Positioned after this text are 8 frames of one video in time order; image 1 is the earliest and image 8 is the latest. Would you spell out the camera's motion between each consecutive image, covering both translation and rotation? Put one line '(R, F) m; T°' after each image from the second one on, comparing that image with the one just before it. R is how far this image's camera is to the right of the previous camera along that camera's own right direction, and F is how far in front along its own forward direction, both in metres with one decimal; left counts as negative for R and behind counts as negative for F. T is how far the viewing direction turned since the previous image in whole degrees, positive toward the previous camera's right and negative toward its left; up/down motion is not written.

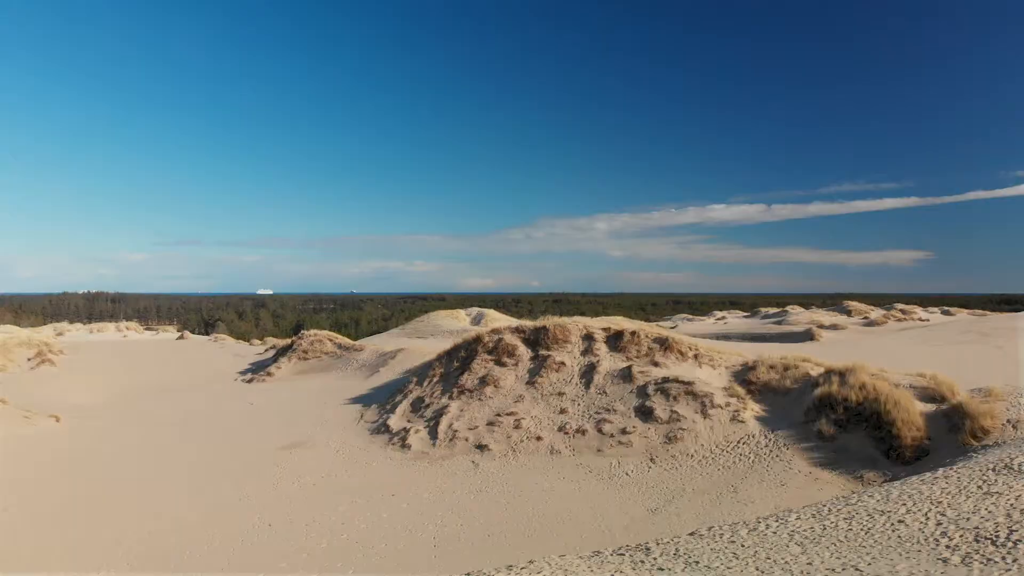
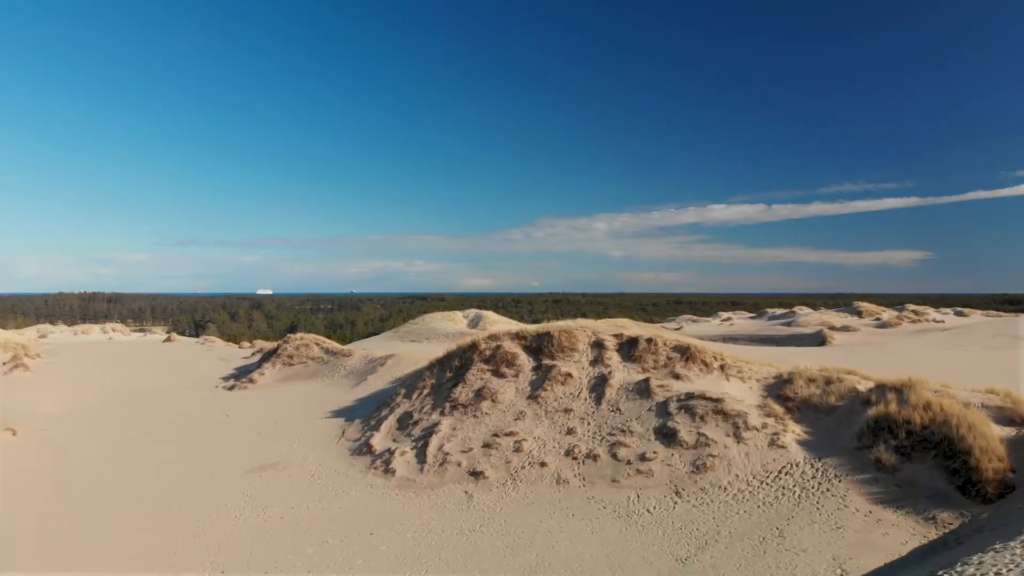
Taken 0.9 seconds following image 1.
(0.0, +1.5) m; 0°
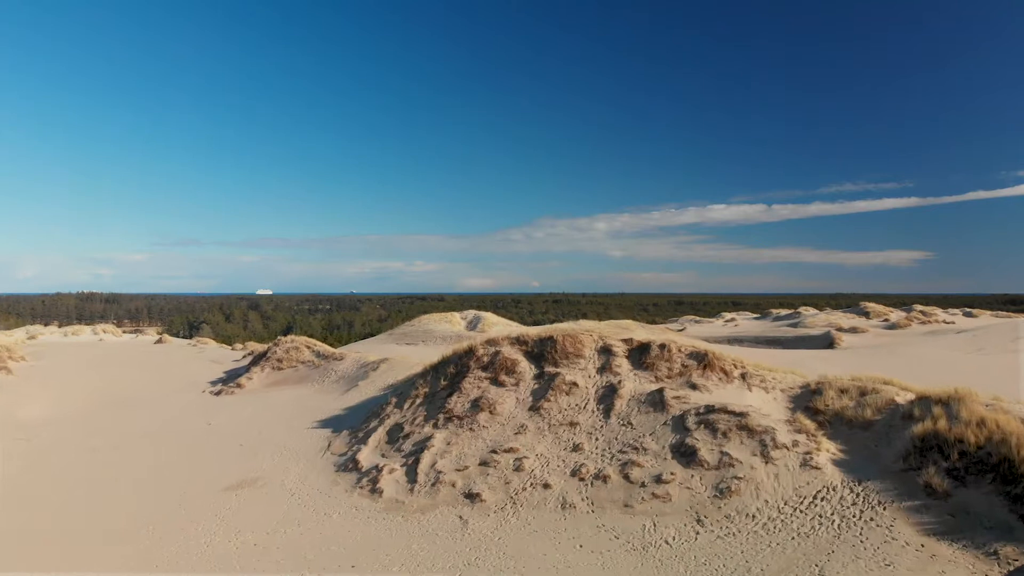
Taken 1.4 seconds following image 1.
(0.0, +1.0) m; 0°
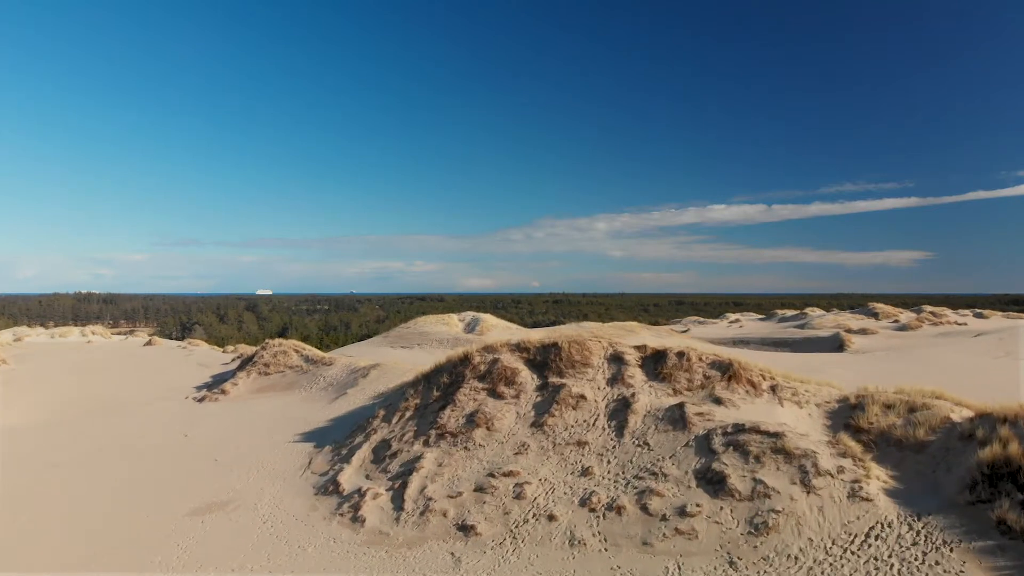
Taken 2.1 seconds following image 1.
(0.0, +1.1) m; 0°
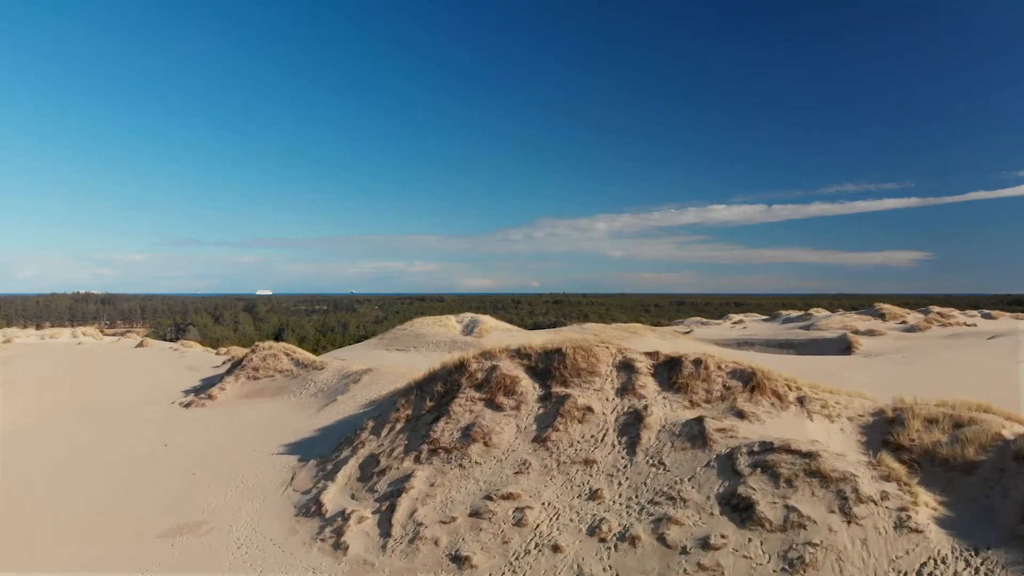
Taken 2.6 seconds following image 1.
(0.0, +0.8) m; 0°
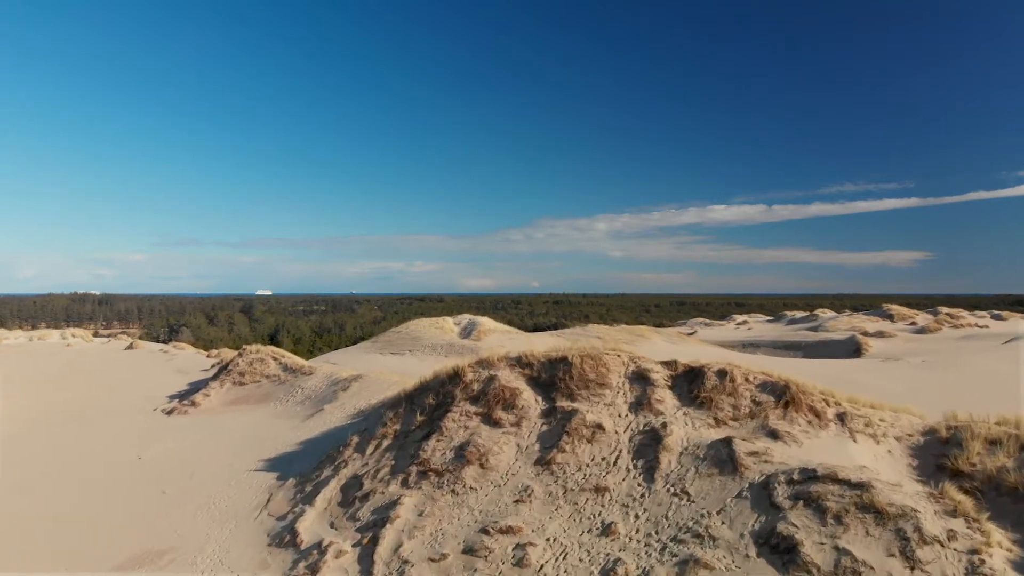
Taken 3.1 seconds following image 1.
(0.0, +0.9) m; 0°
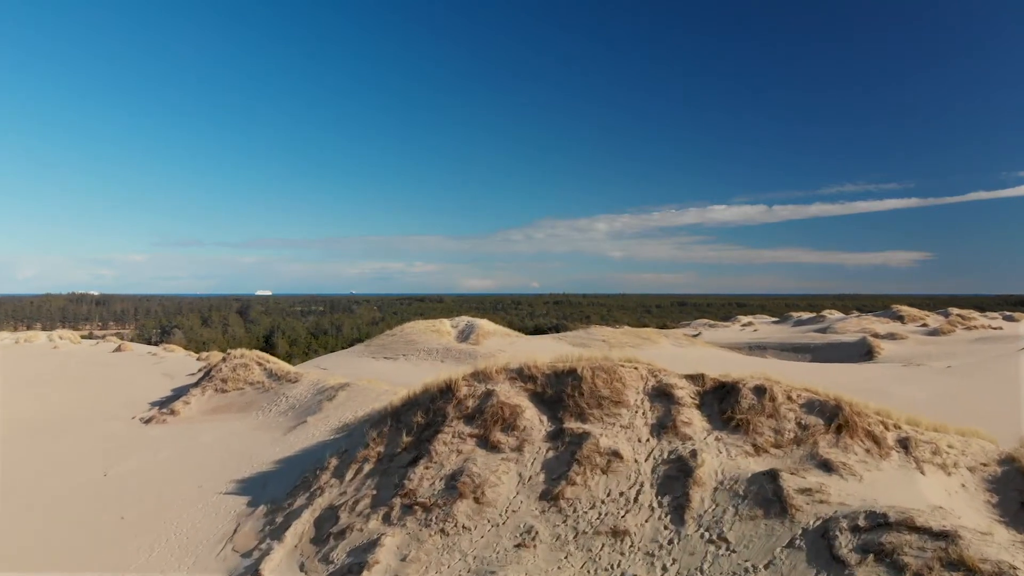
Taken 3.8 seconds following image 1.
(0.0, +1.1) m; 0°
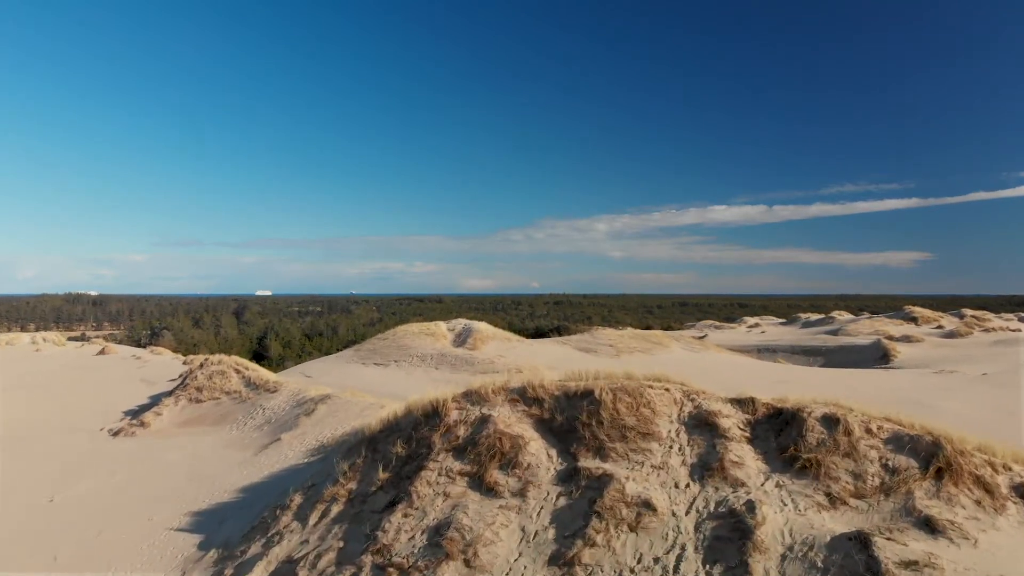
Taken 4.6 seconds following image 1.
(0.0, +1.3) m; 0°
